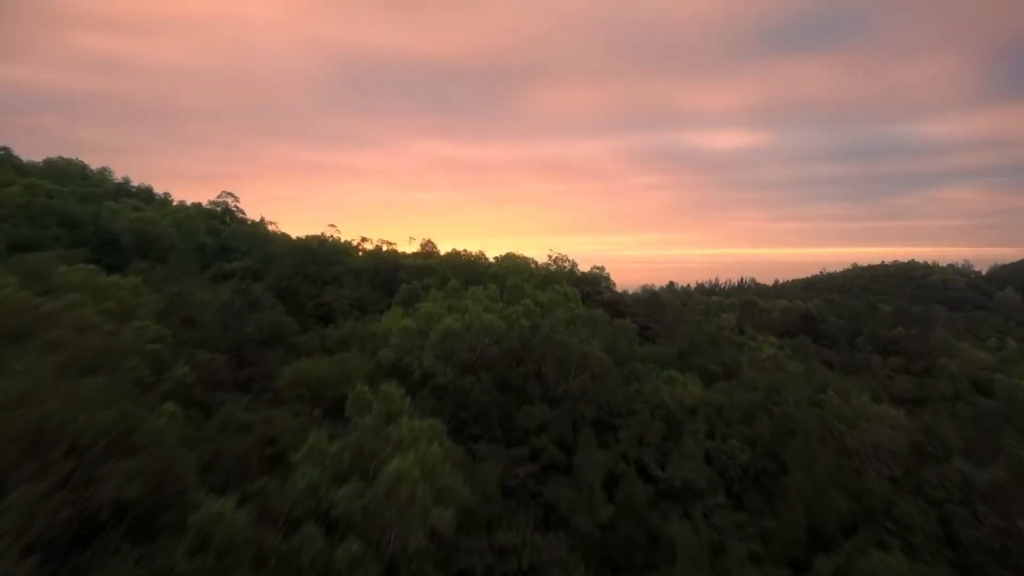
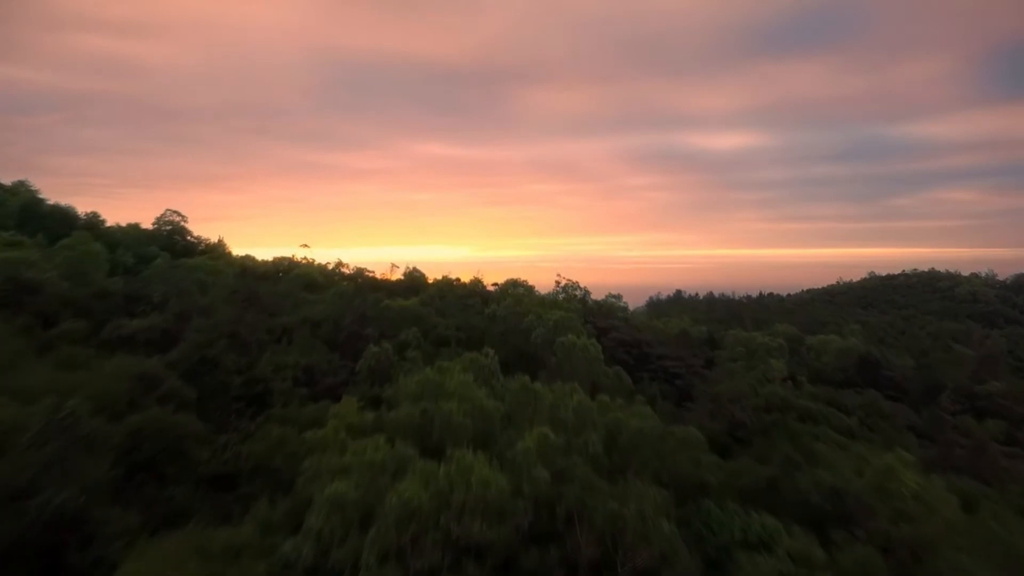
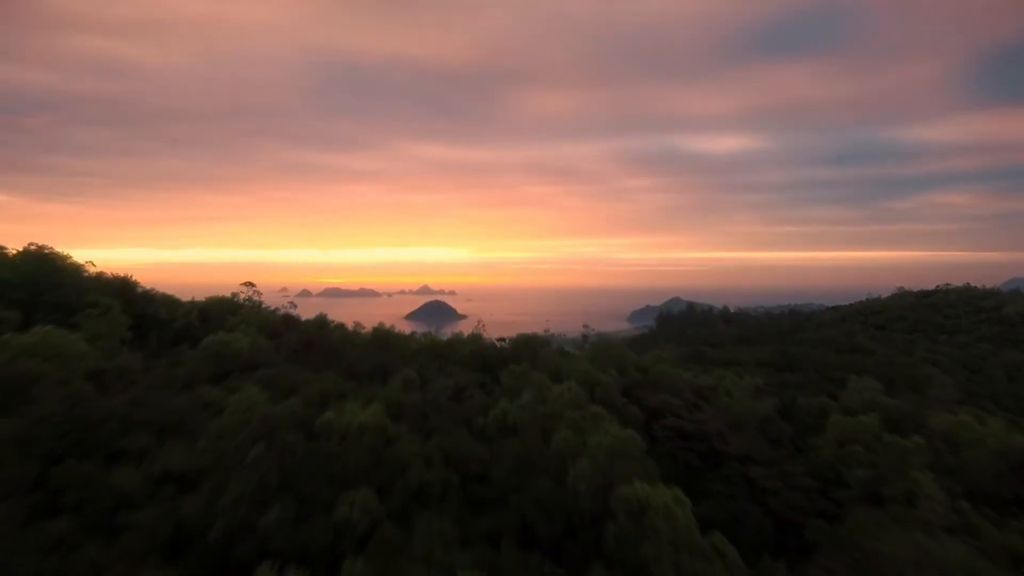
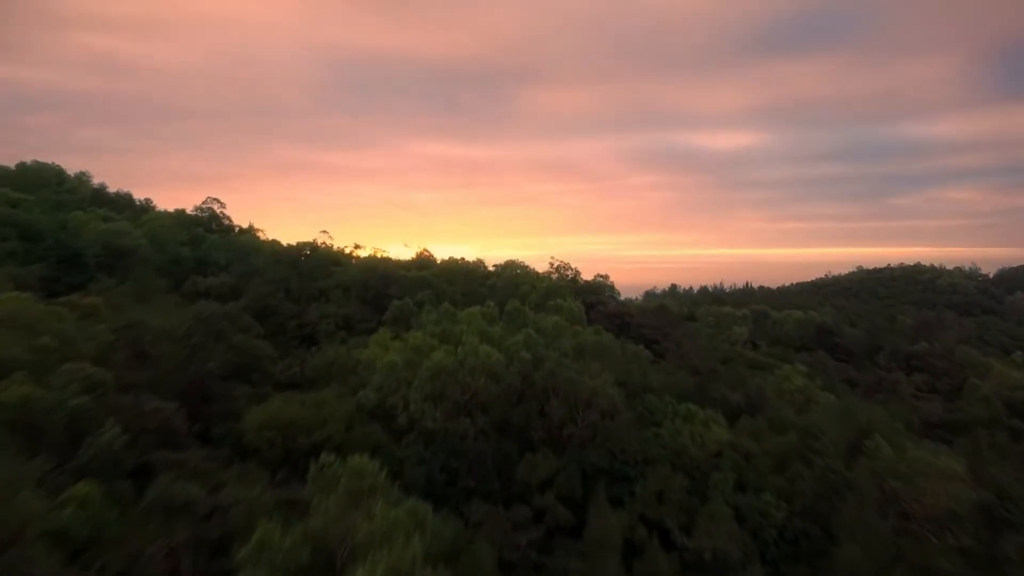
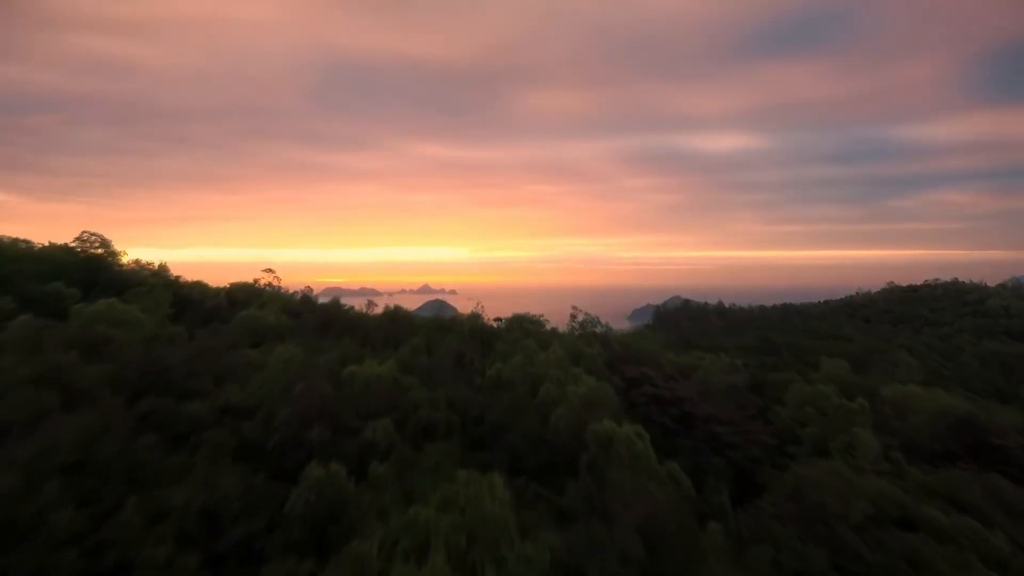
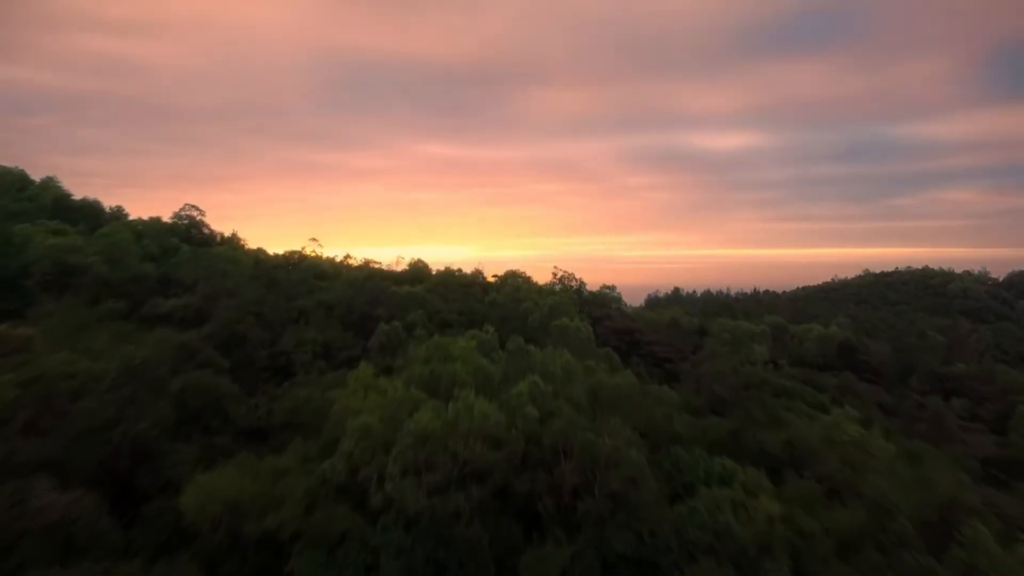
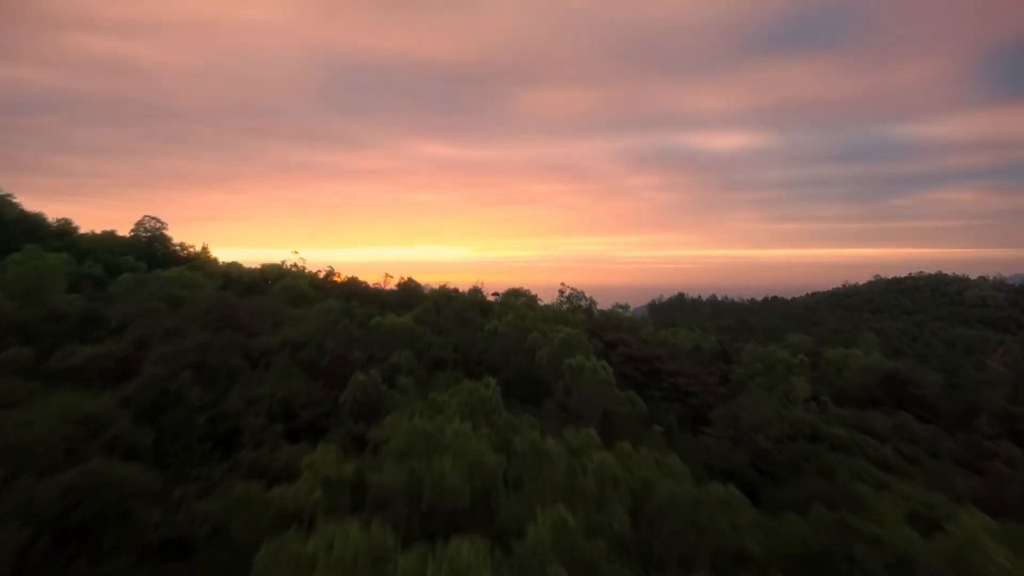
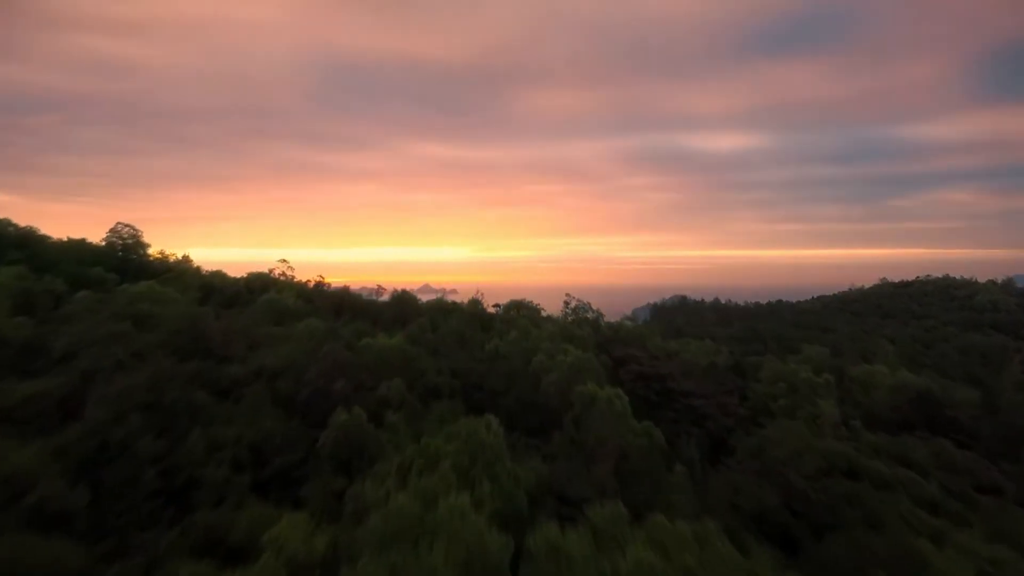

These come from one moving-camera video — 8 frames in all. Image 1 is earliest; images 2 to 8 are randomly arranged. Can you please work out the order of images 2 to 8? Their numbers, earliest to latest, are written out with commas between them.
4, 6, 2, 7, 8, 5, 3
